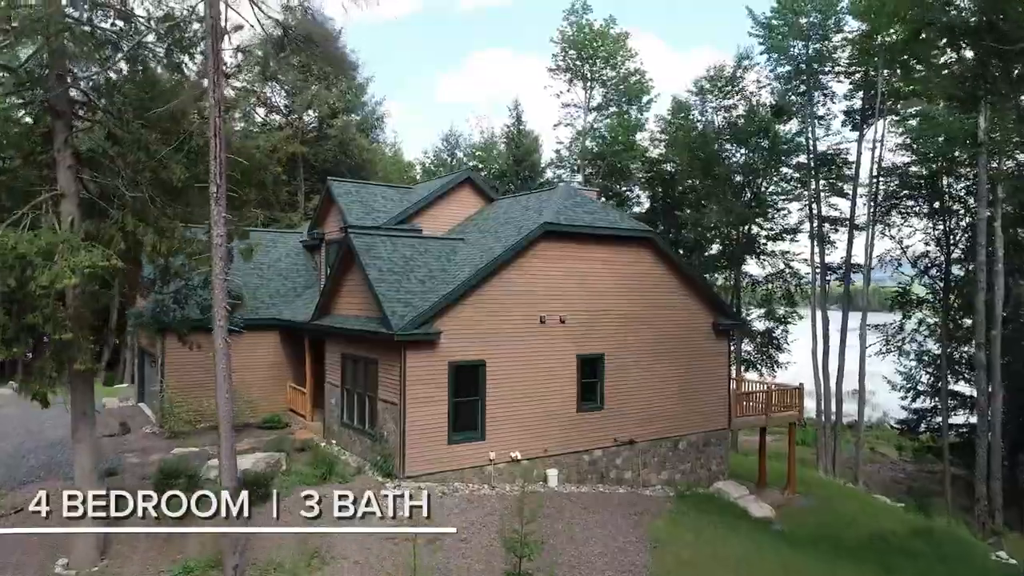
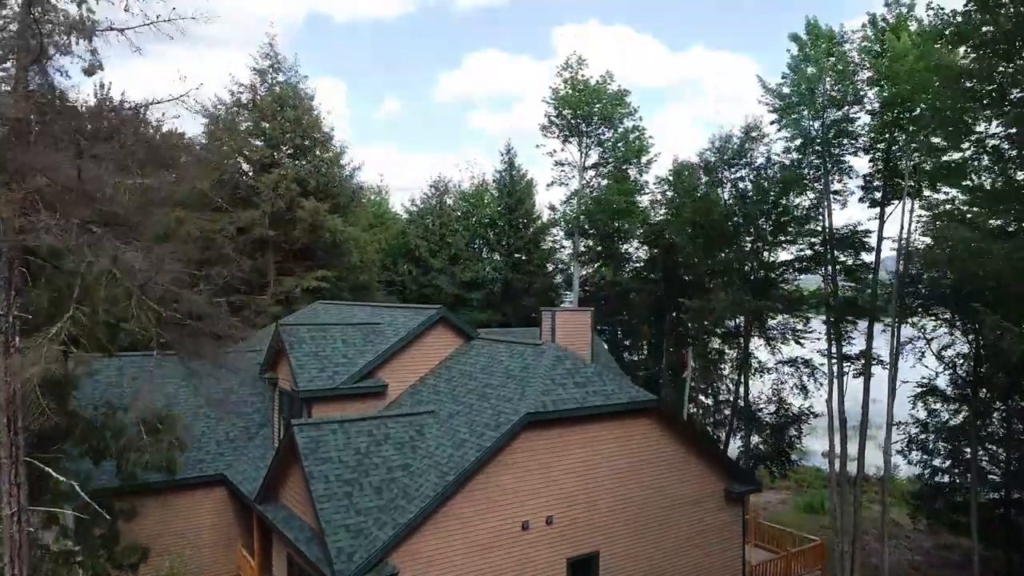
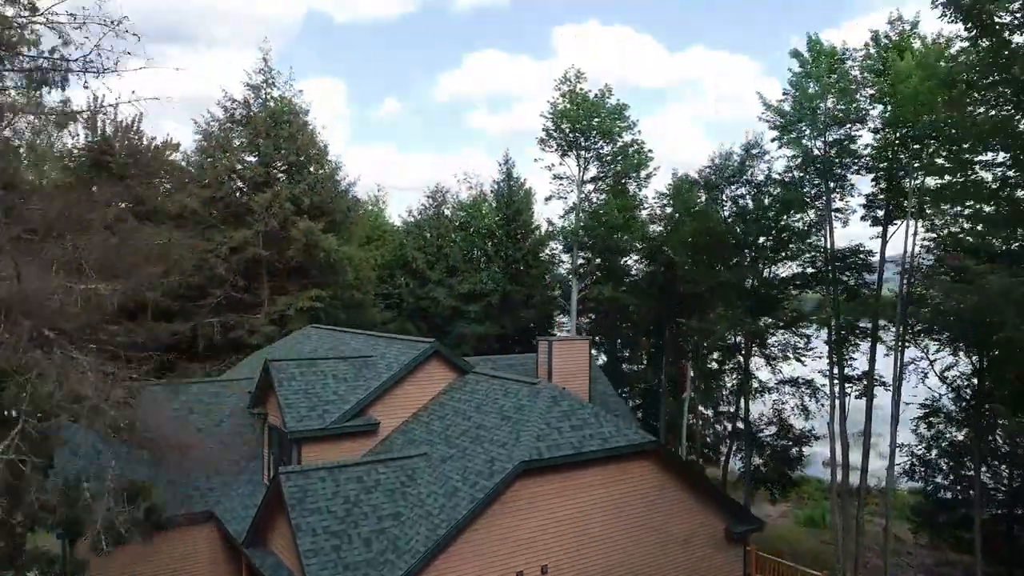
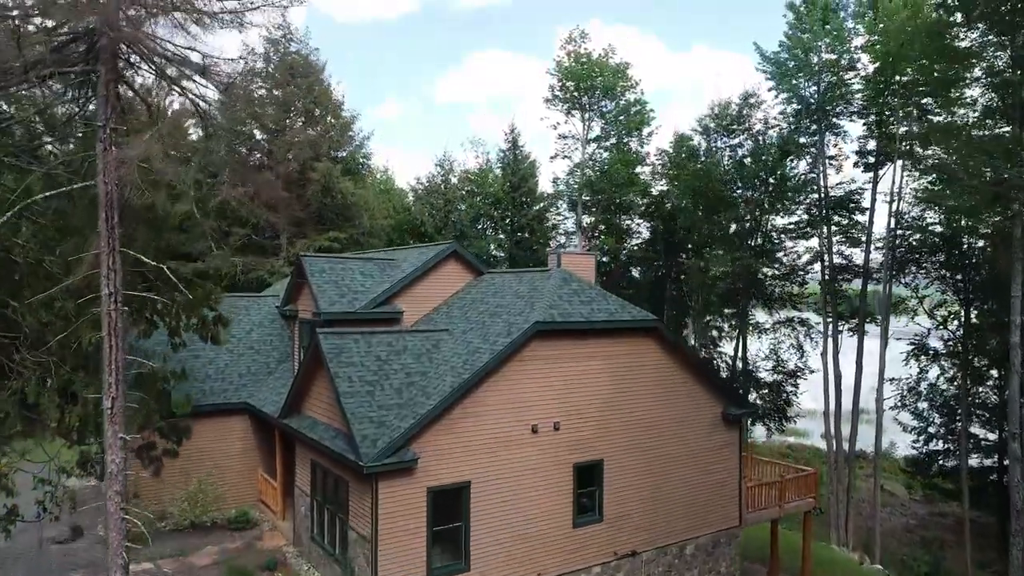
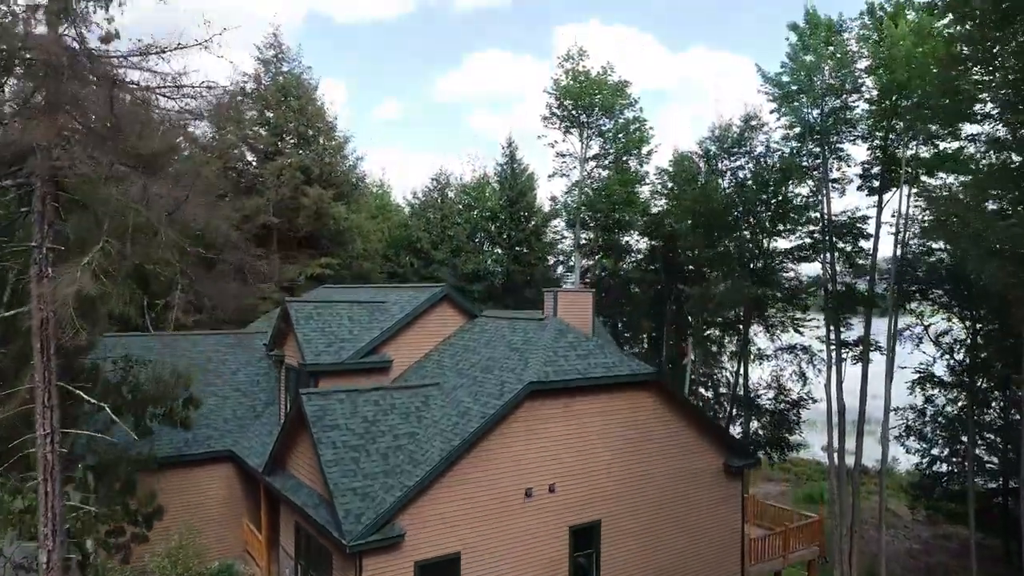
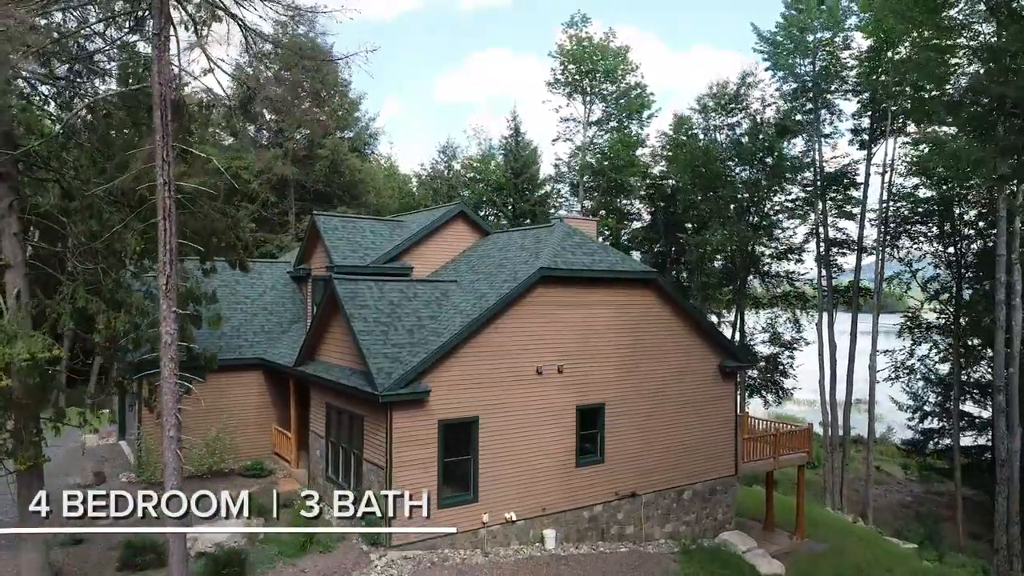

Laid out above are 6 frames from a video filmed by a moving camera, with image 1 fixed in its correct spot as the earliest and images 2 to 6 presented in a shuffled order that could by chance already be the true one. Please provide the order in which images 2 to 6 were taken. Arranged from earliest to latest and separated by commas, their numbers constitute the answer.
6, 4, 5, 2, 3
